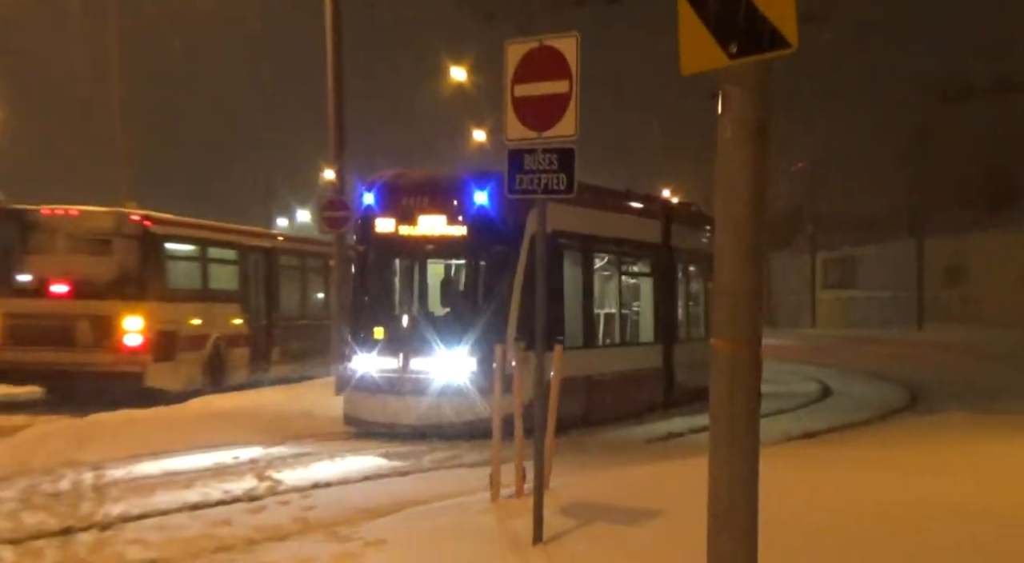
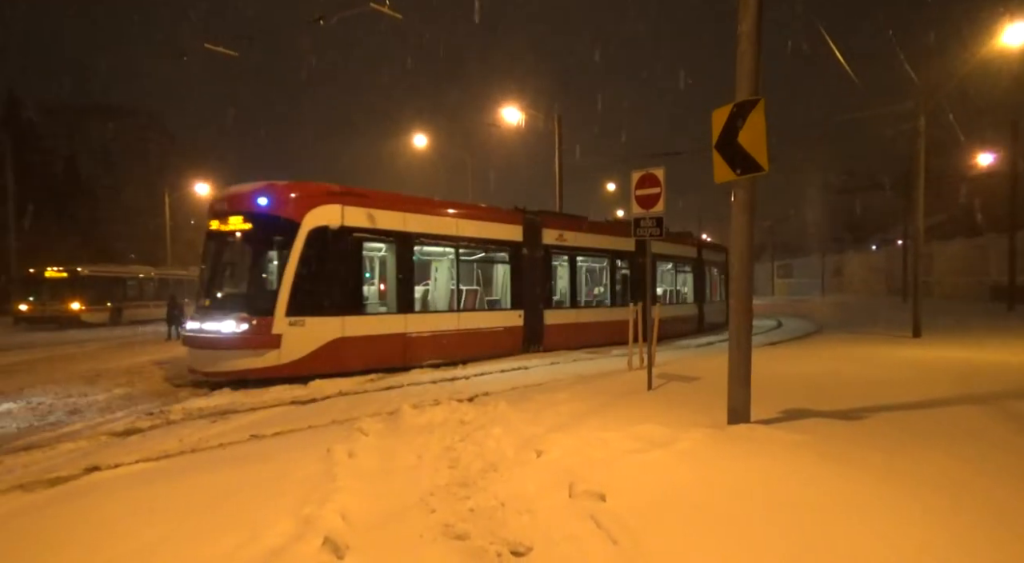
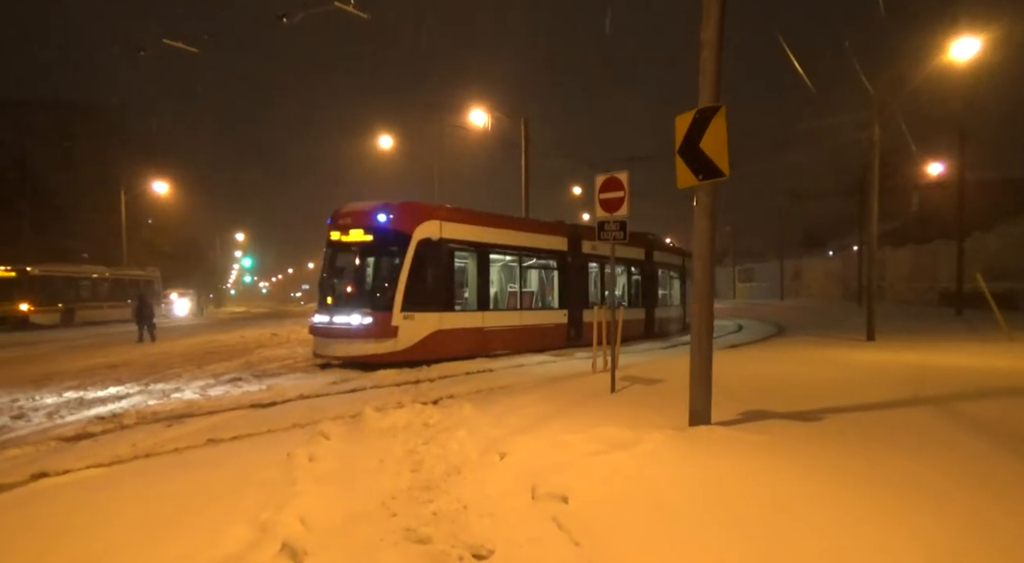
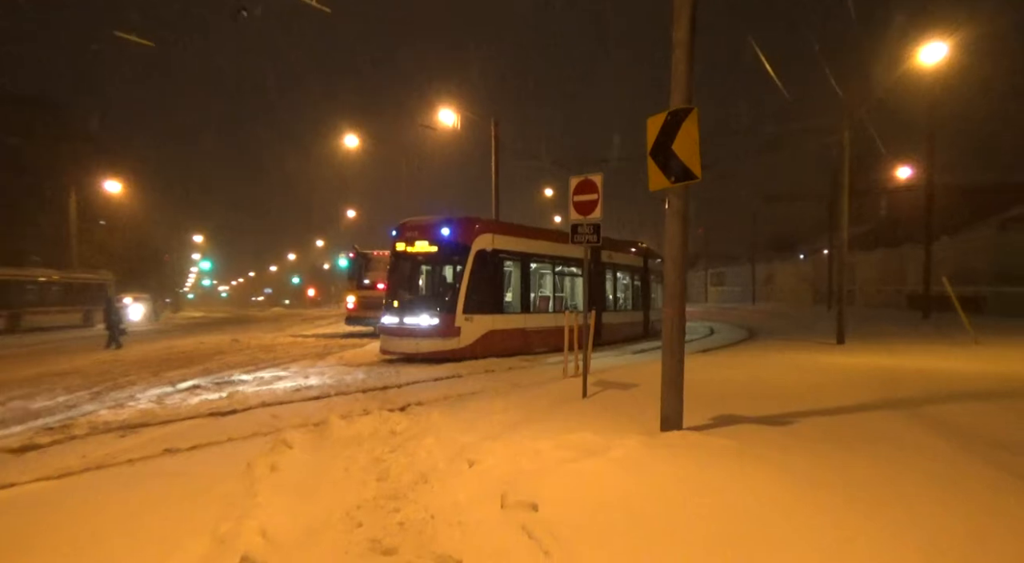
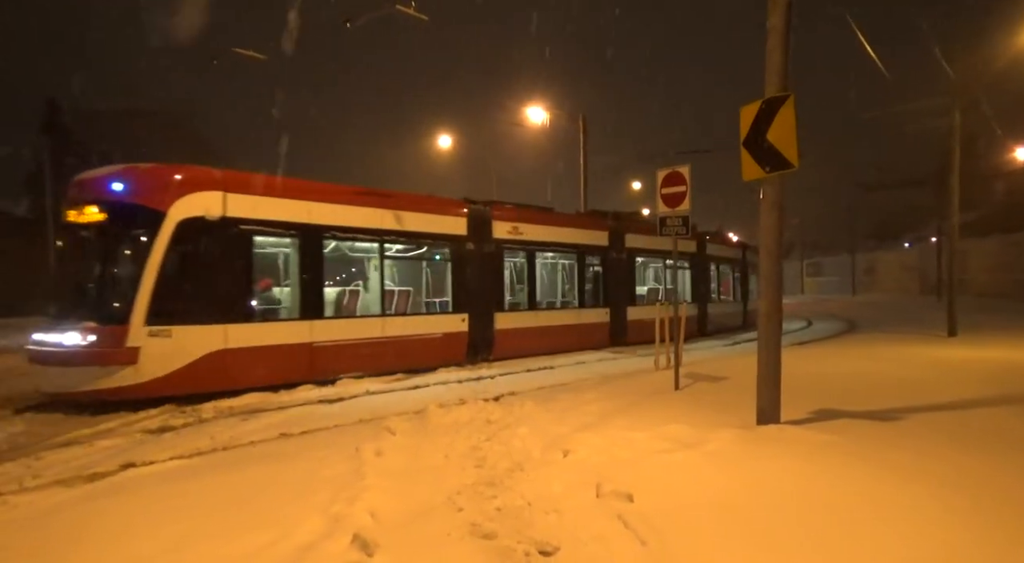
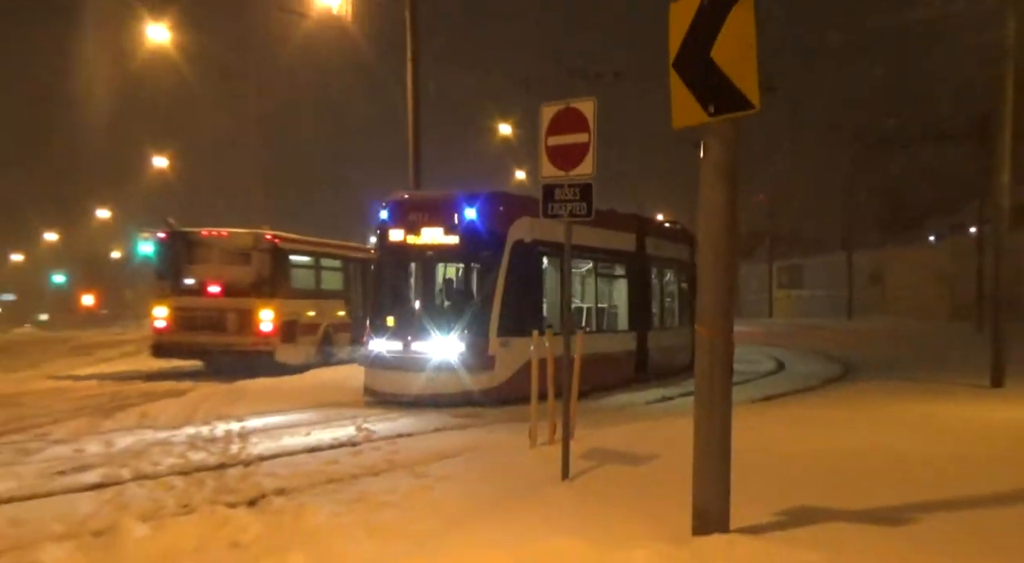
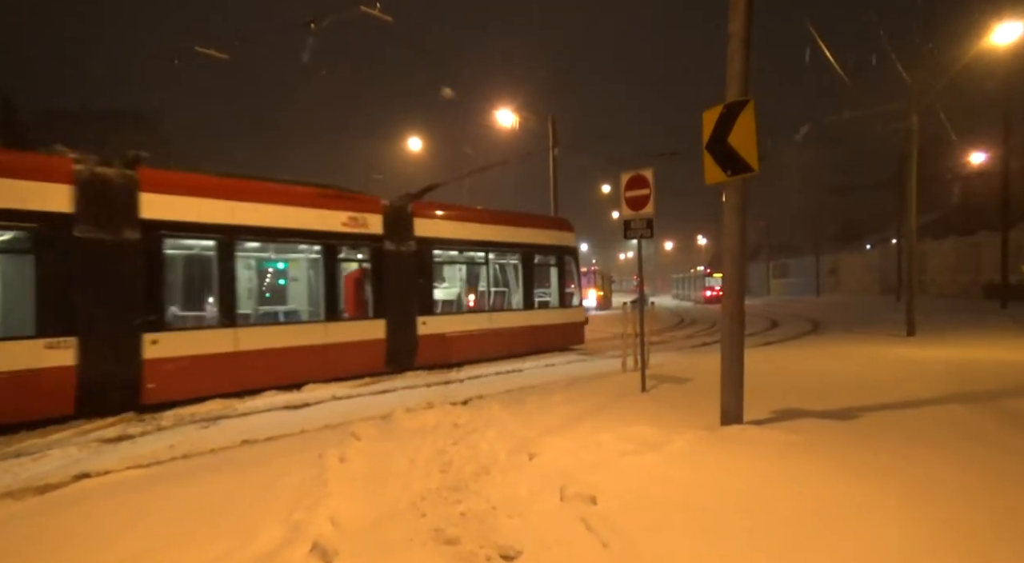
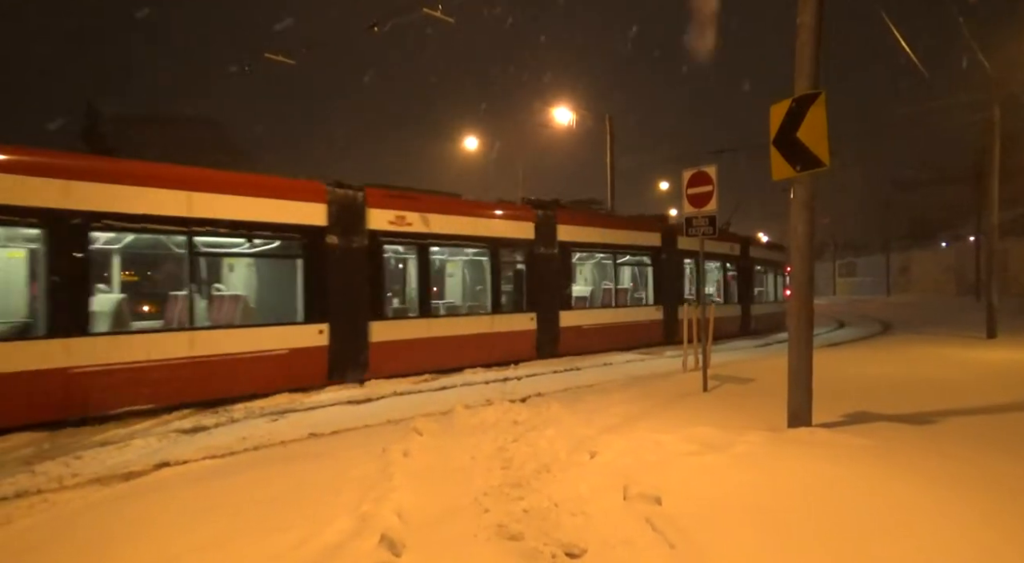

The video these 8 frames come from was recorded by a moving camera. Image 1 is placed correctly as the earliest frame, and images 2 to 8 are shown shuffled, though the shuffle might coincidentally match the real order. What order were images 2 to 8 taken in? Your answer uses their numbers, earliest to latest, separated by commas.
6, 4, 3, 2, 5, 8, 7
